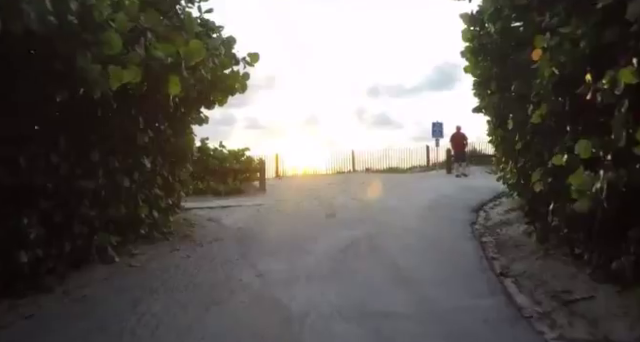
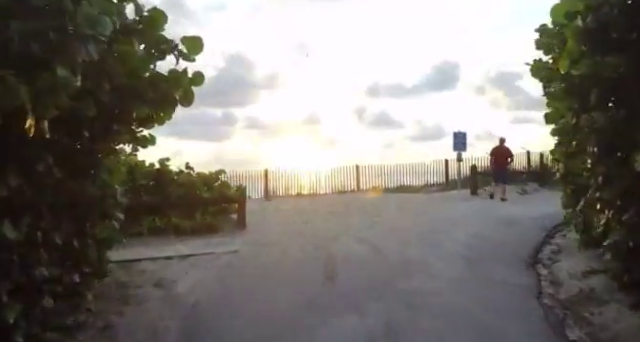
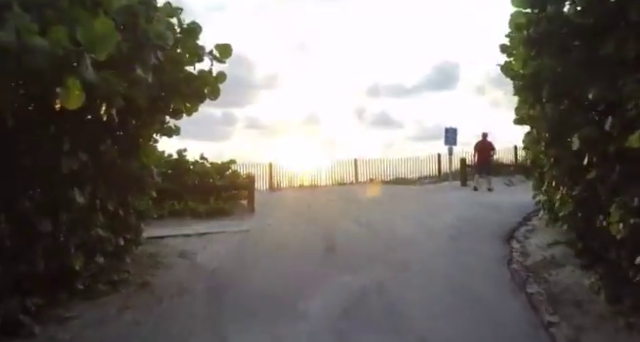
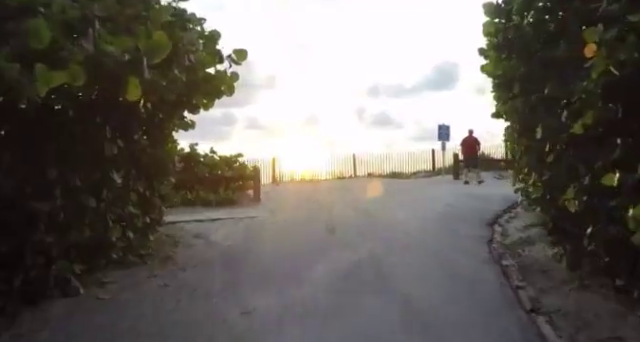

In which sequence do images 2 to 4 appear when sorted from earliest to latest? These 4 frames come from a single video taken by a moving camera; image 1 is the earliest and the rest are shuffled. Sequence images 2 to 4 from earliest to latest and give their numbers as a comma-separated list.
4, 3, 2
